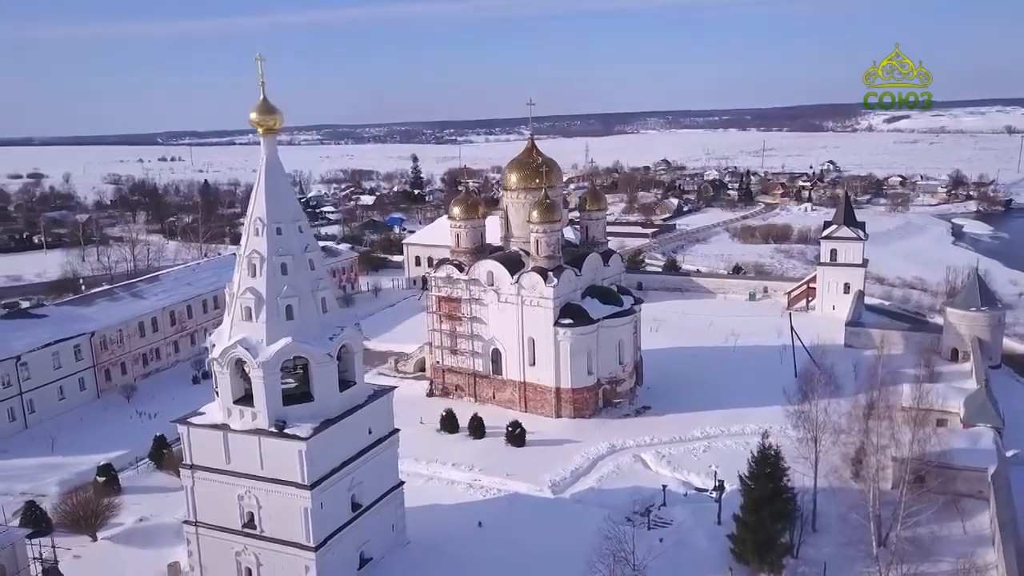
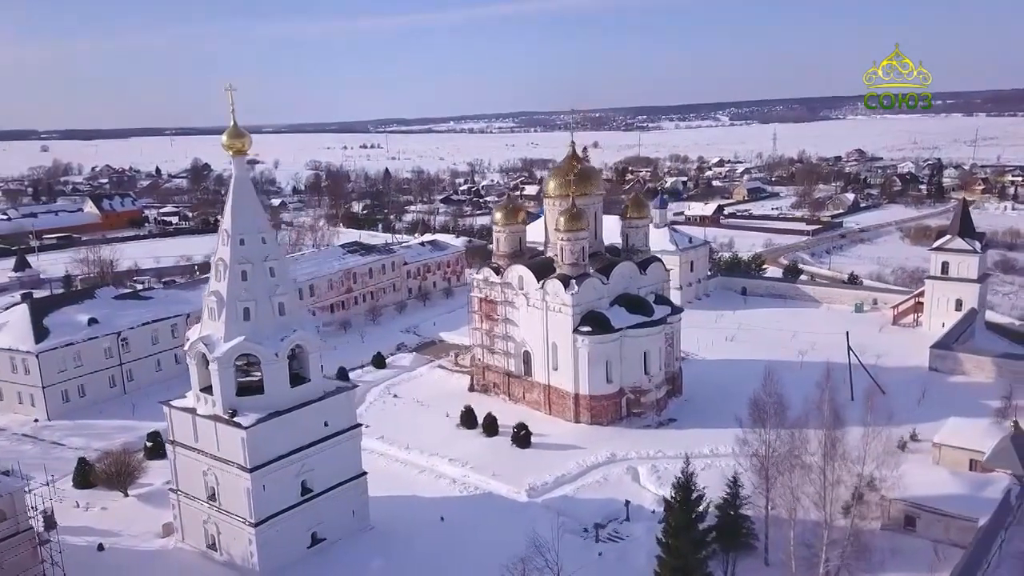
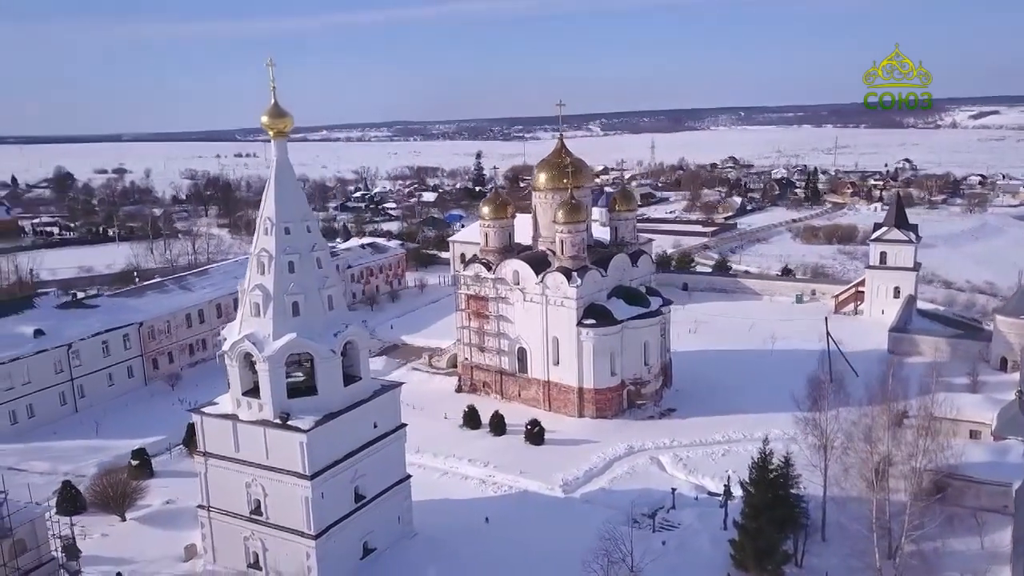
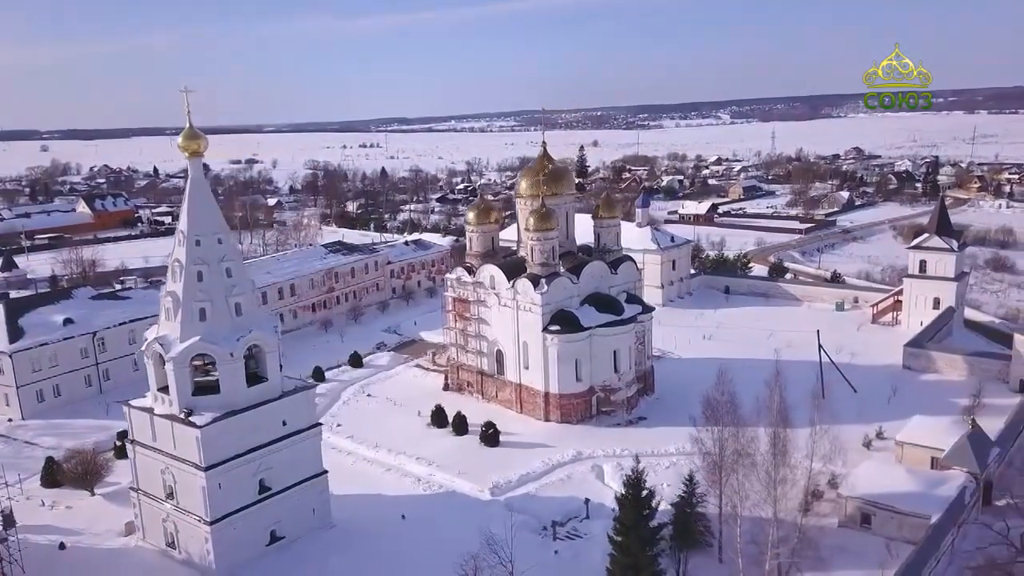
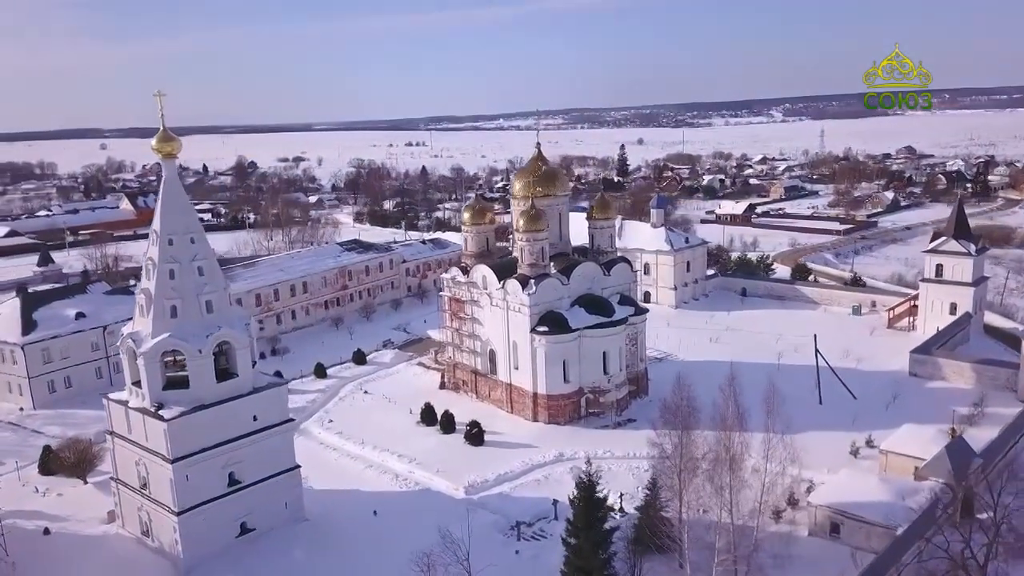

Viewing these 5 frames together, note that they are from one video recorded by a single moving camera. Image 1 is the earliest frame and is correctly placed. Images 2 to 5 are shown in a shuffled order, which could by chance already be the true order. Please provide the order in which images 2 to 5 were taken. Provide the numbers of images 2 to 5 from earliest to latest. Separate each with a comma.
3, 2, 4, 5
